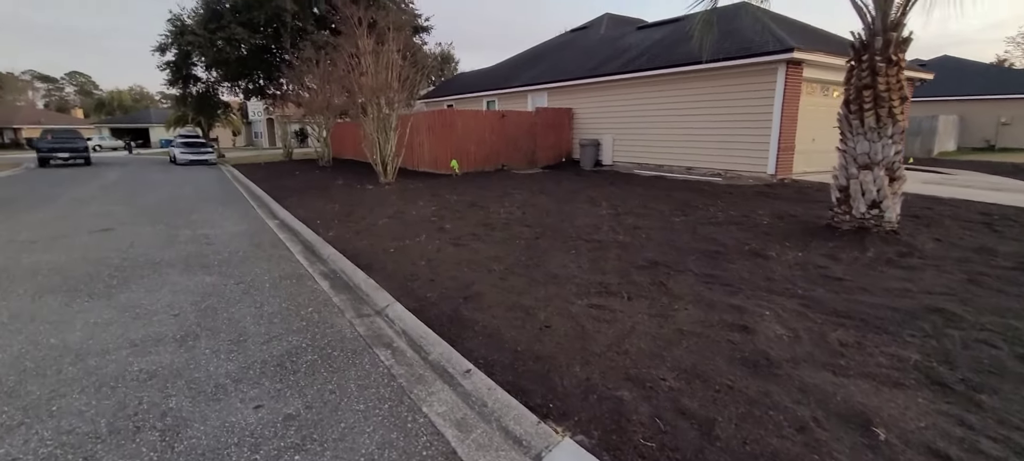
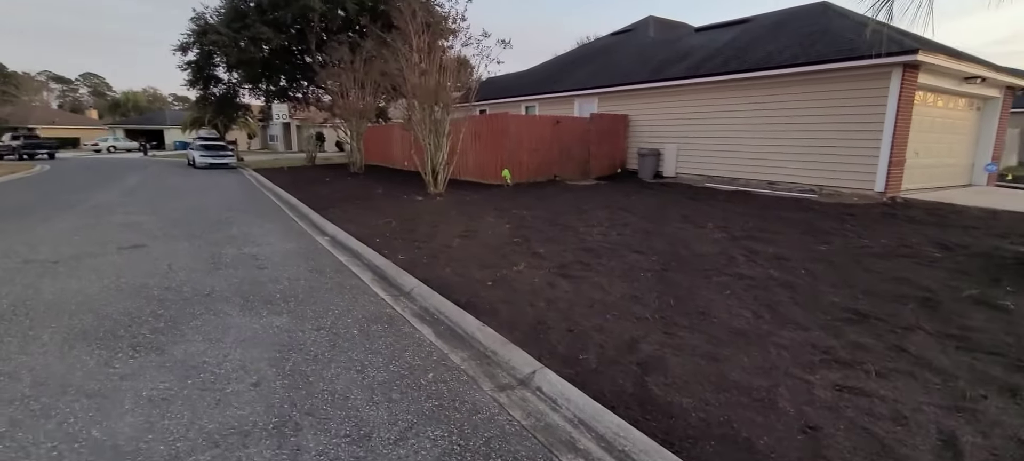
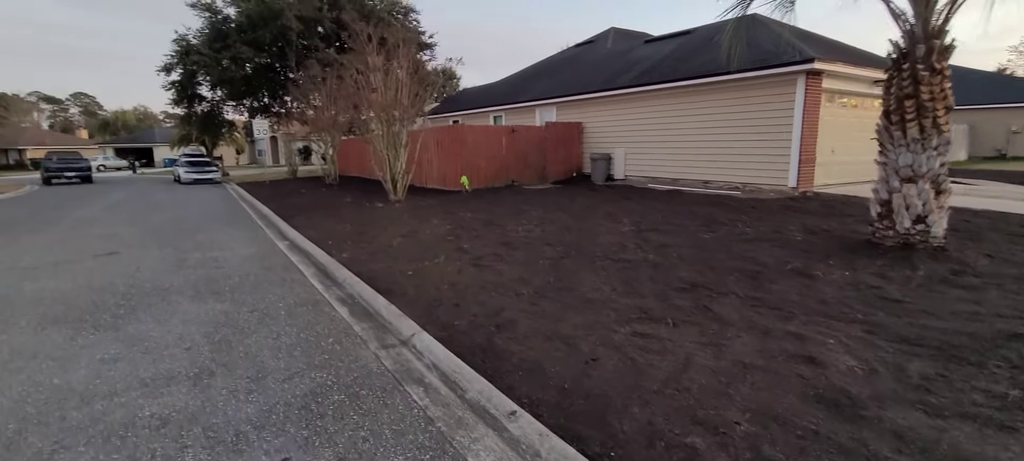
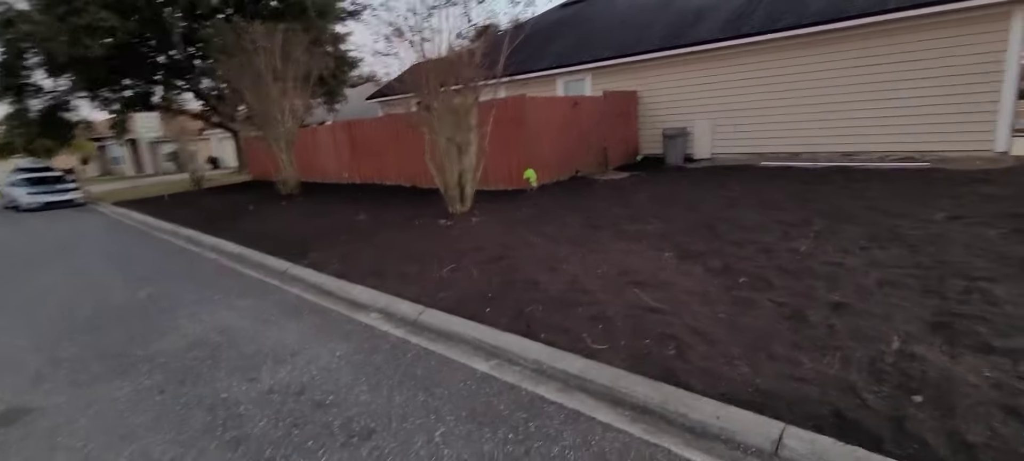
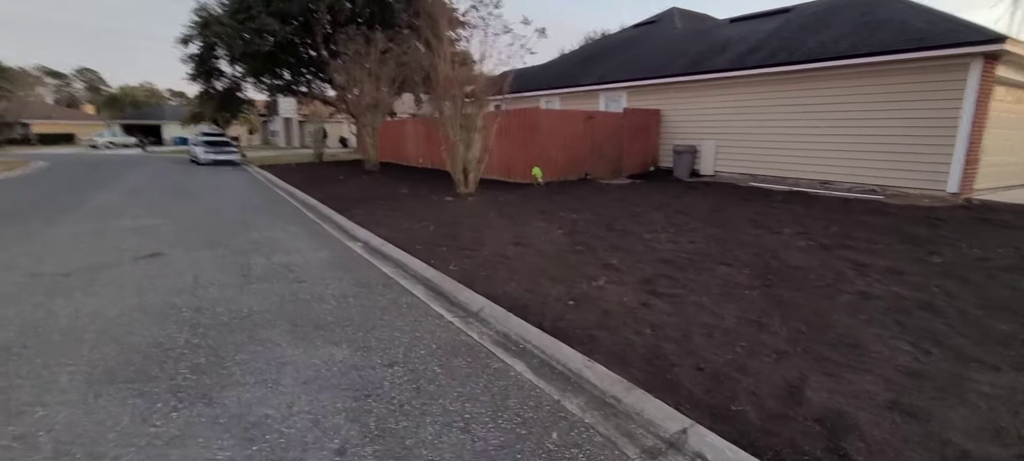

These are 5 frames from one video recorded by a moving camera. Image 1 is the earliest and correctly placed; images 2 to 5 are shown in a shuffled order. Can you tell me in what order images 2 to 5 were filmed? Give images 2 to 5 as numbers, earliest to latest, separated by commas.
3, 2, 5, 4
